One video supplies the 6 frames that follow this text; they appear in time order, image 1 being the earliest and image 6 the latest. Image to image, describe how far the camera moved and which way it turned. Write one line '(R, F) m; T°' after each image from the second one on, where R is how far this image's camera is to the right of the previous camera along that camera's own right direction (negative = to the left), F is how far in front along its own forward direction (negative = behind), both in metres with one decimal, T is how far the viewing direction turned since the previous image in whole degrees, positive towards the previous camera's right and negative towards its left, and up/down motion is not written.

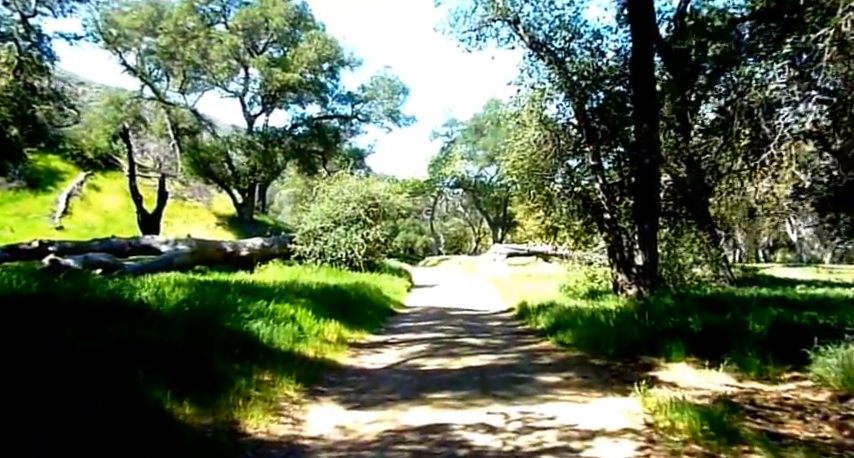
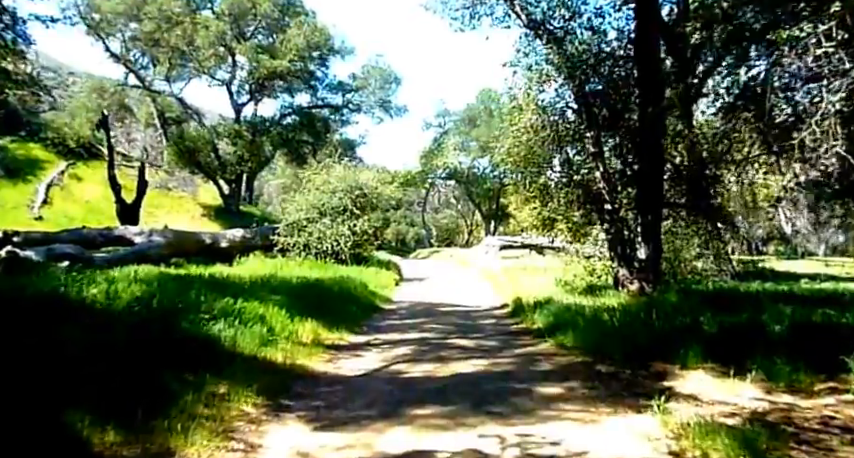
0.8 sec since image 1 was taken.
(+0.1, +1.1) m; +1°
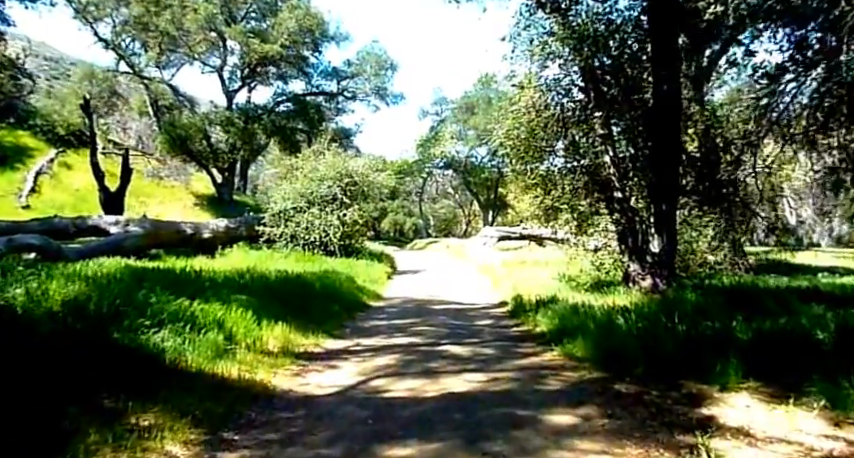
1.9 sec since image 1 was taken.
(+0.1, +1.5) m; 0°
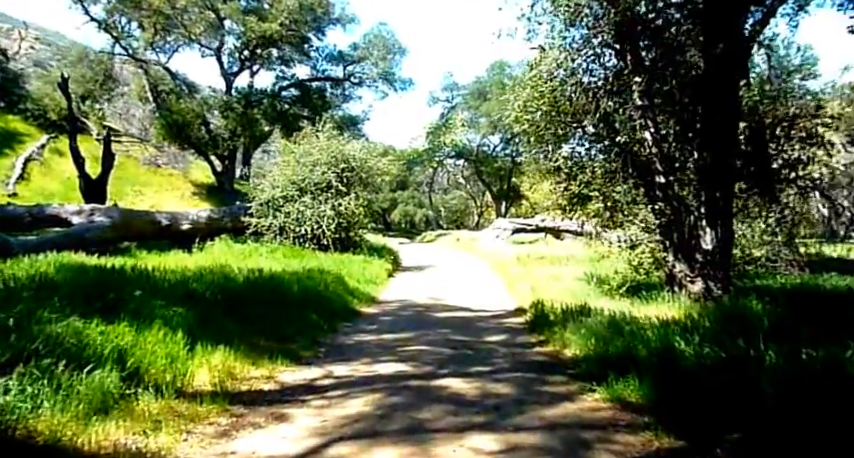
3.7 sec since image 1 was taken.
(+0.2, +2.6) m; -1°
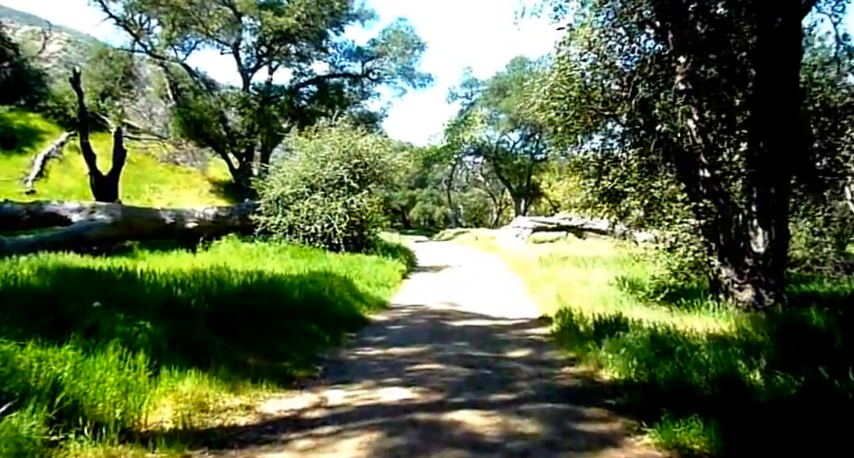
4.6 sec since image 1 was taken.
(+0.1, +1.2) m; -1°
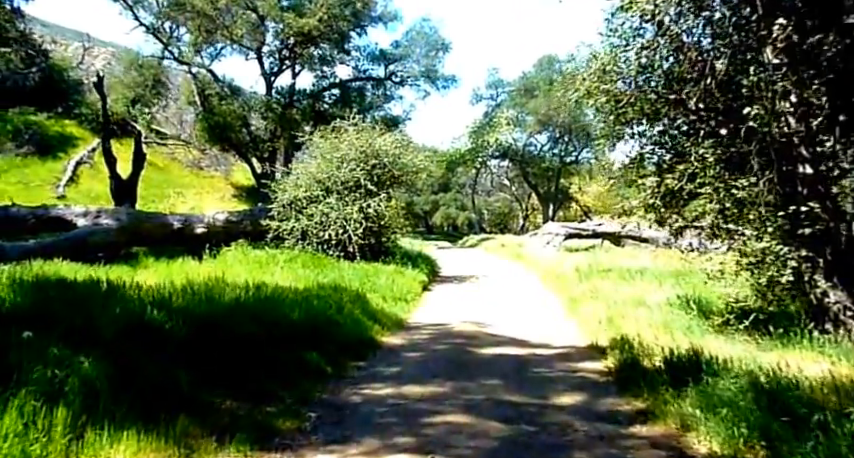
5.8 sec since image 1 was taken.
(0.0, +1.9) m; -2°
